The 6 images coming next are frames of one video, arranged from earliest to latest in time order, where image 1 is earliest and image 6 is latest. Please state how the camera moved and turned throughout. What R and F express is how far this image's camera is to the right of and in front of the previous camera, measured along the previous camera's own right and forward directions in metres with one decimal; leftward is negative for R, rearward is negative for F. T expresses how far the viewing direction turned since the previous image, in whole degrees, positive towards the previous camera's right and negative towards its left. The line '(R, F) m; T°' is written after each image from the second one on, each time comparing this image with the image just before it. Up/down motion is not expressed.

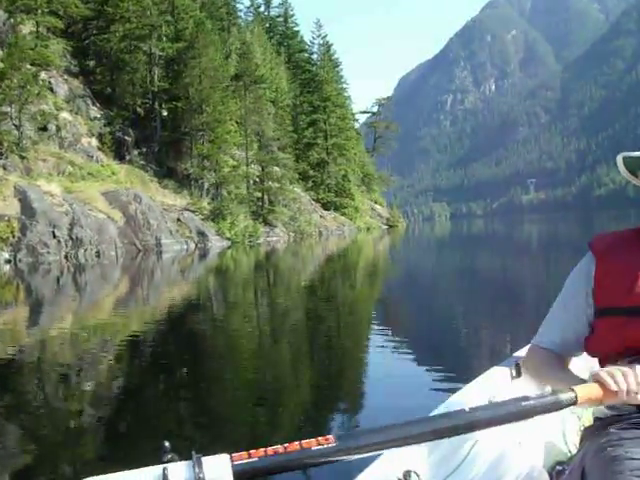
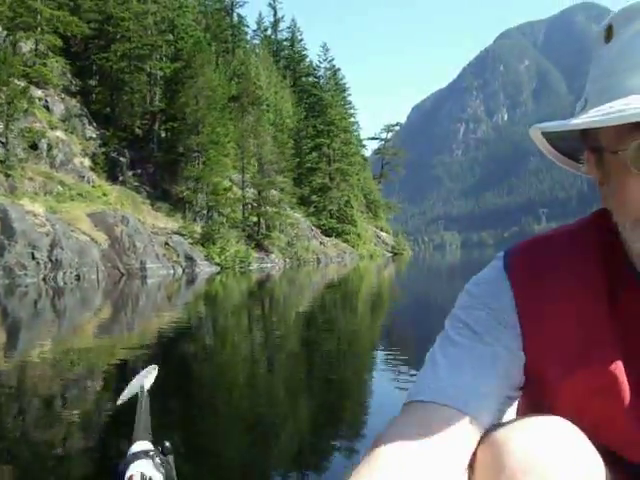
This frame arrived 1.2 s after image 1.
(+0.4, +0.8) m; -1°
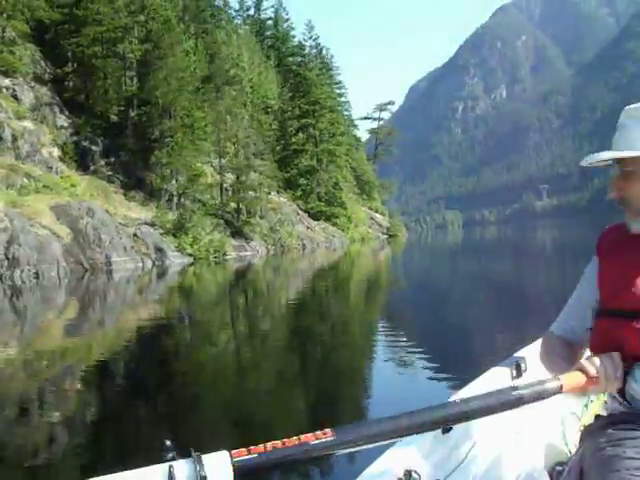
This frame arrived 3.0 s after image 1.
(+0.6, +1.1) m; 0°
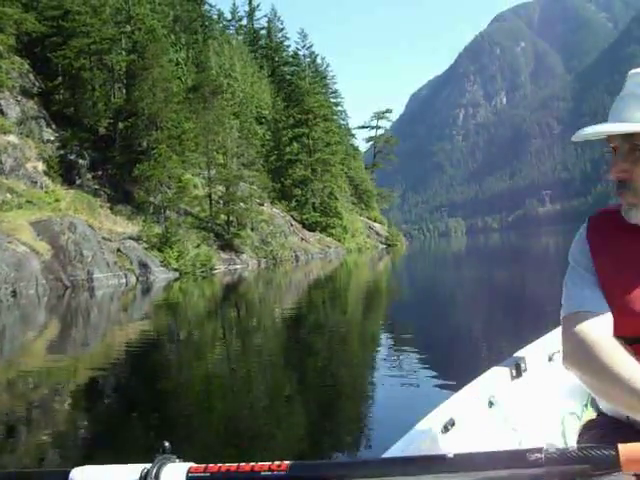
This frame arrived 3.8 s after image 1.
(+0.3, +0.6) m; 0°
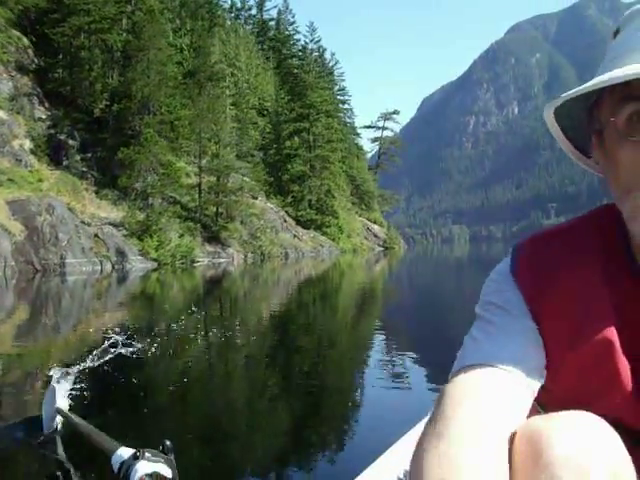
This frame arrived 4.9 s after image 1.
(+0.3, +0.7) m; 0°
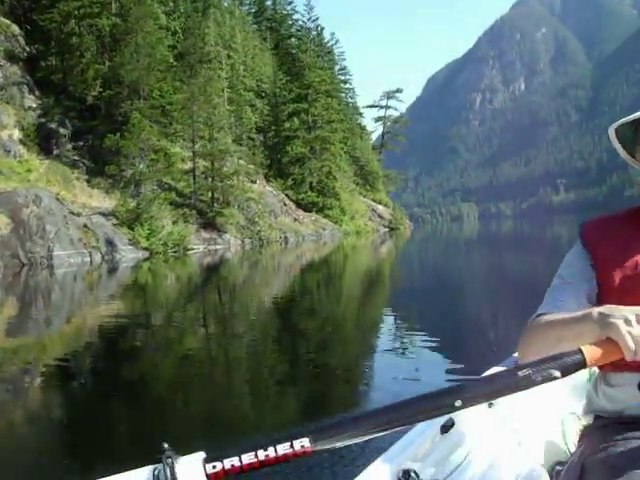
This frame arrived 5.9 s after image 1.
(+0.3, +0.6) m; -1°
